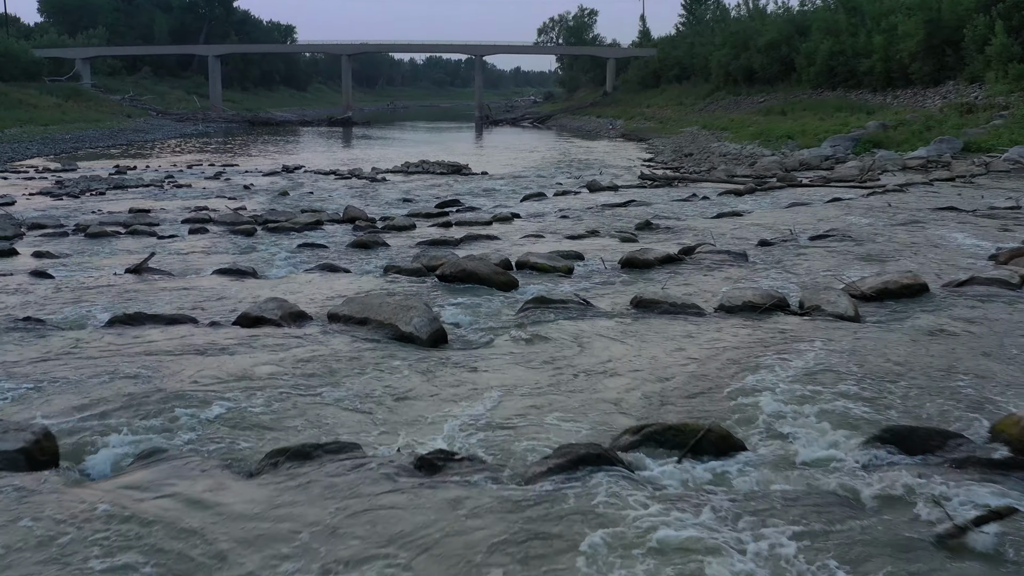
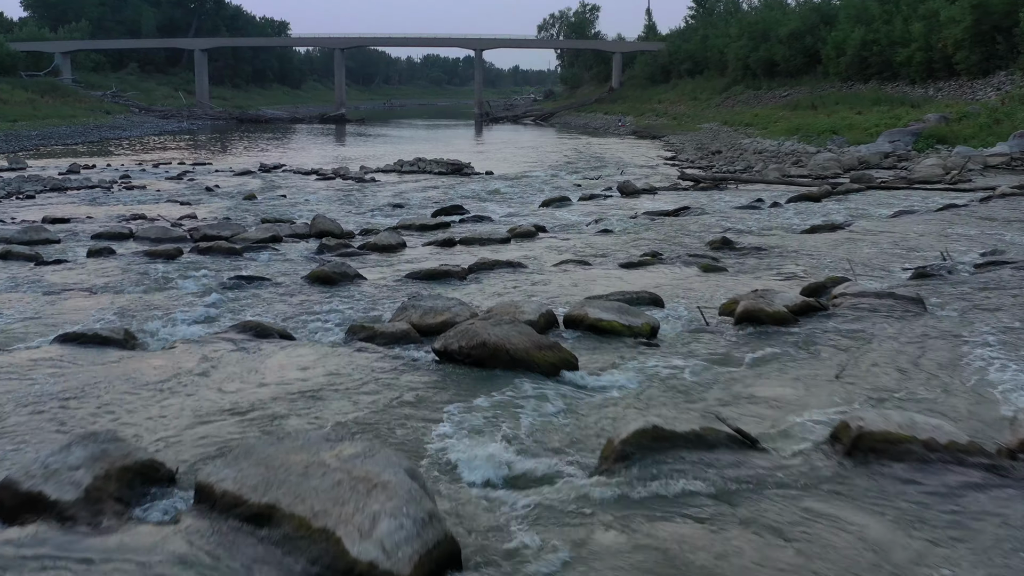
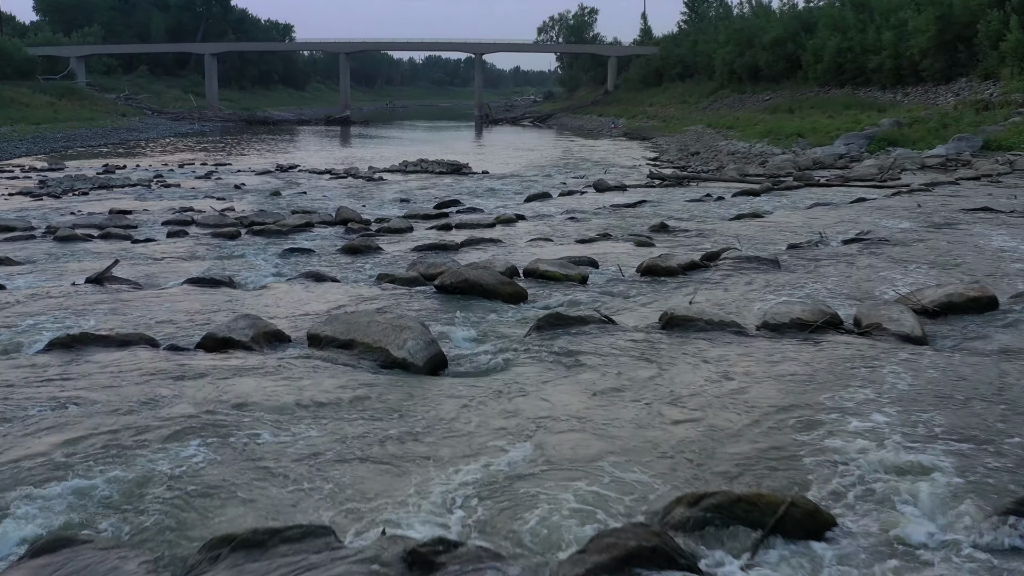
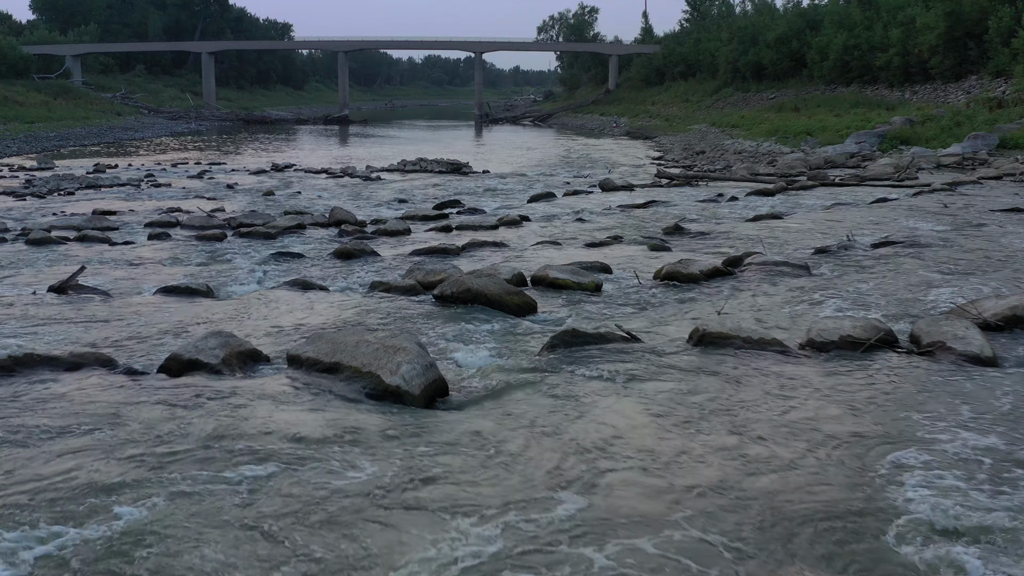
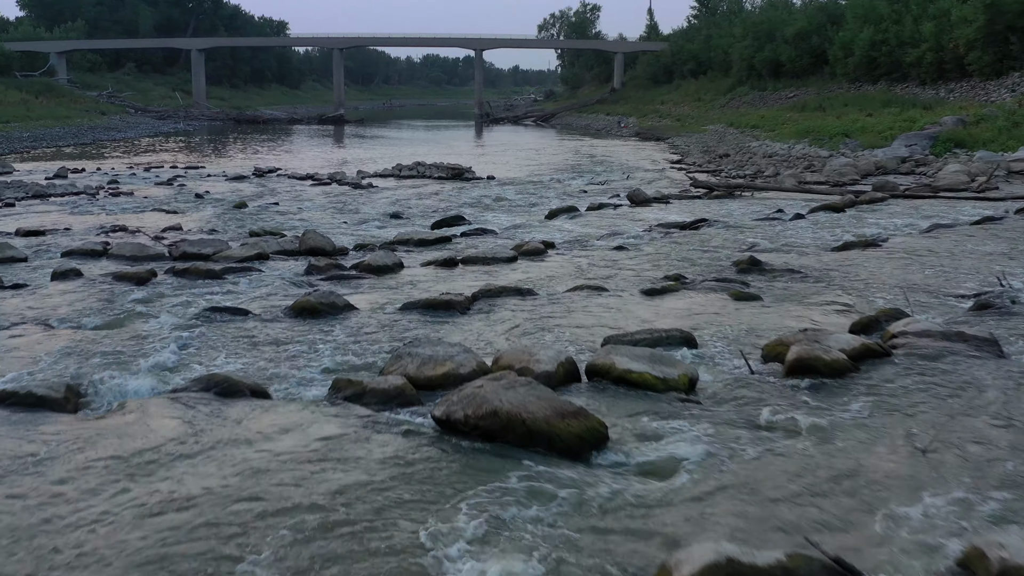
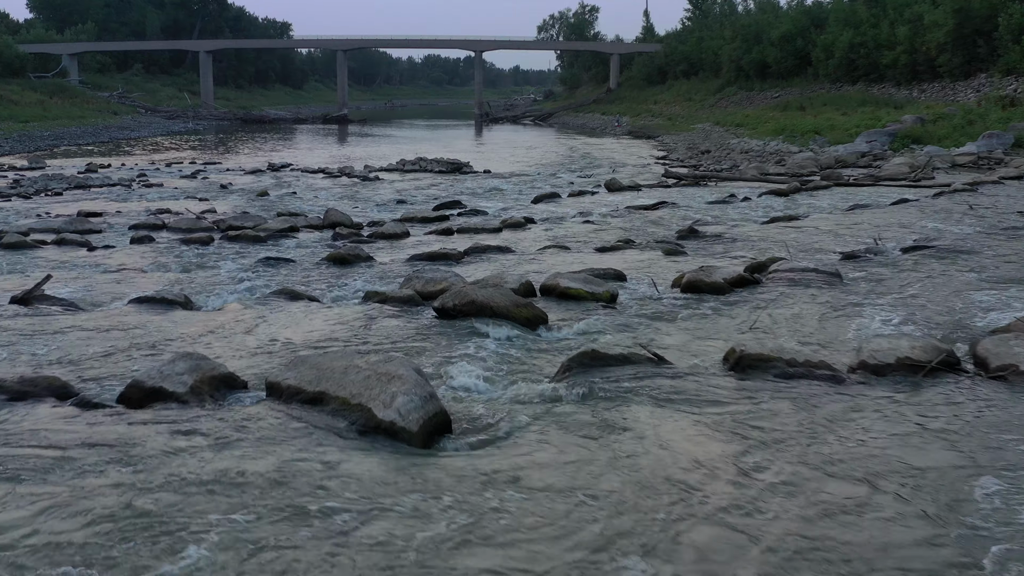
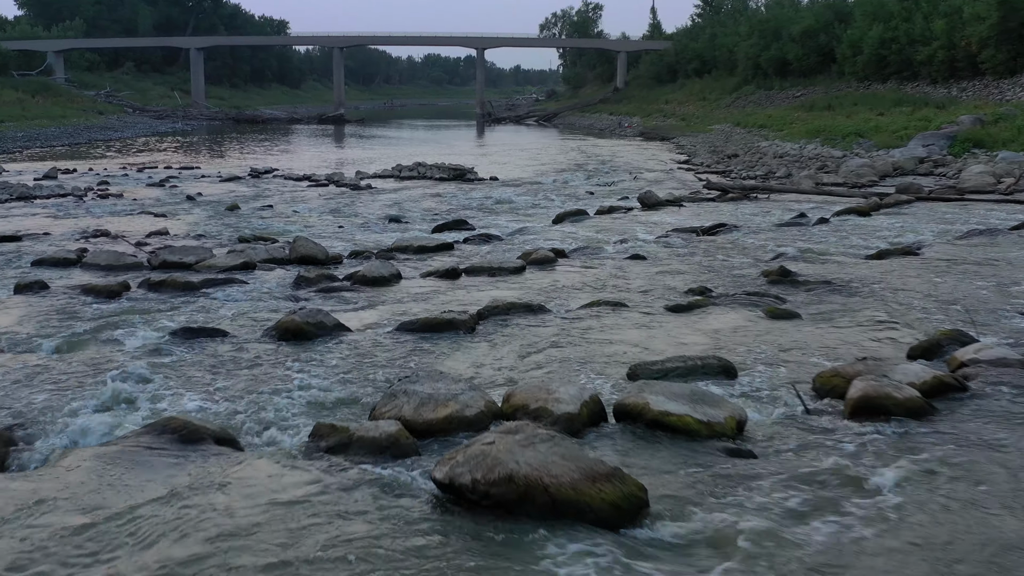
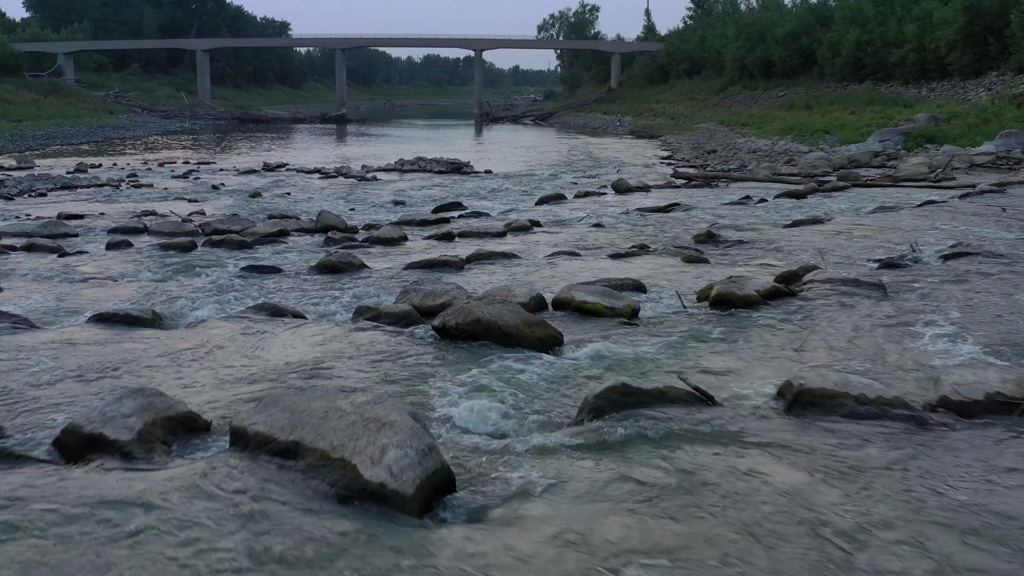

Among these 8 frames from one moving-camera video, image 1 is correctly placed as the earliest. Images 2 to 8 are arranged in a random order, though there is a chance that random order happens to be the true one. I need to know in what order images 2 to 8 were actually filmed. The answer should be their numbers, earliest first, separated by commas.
3, 4, 6, 8, 2, 5, 7
